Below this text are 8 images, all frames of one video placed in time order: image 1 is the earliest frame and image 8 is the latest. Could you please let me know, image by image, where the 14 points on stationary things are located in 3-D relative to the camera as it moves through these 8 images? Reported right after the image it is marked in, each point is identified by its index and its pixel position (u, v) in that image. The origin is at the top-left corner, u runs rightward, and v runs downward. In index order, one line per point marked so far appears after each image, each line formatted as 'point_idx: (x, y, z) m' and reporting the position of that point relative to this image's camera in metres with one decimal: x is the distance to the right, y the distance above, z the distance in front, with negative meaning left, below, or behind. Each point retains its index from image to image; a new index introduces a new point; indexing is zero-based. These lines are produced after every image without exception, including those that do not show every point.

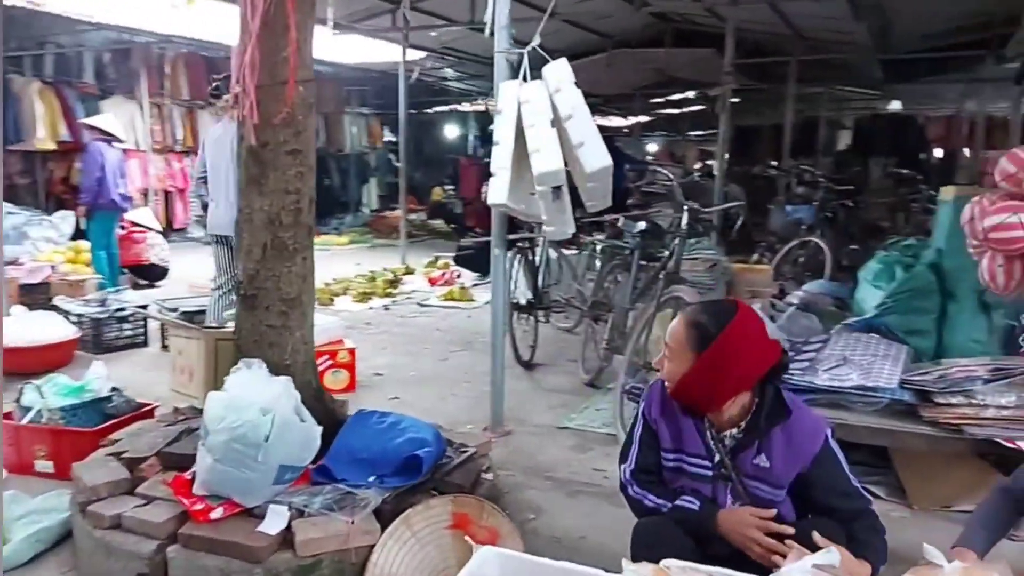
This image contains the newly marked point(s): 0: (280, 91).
0: (-0.6, +0.5, +2.3) m
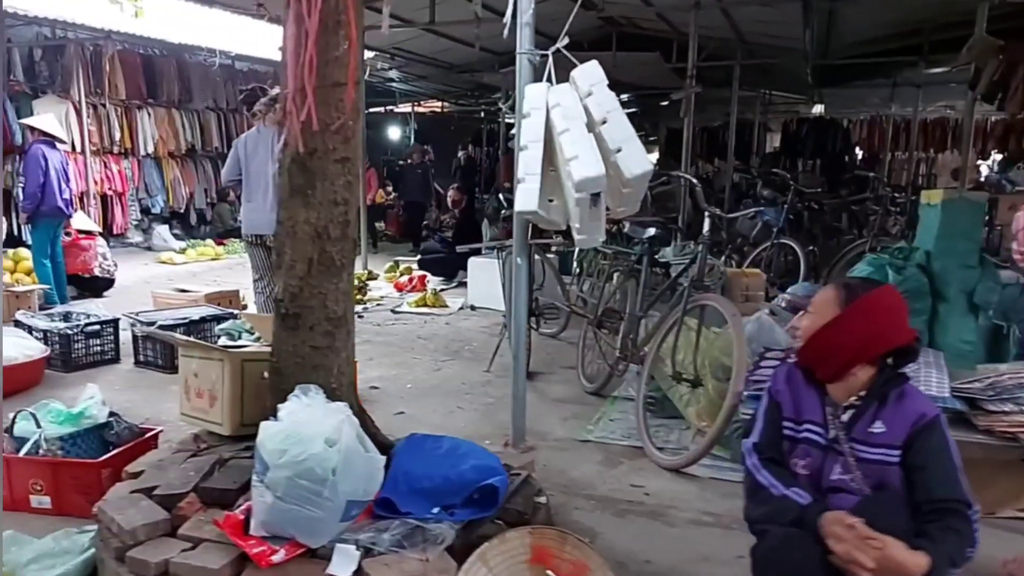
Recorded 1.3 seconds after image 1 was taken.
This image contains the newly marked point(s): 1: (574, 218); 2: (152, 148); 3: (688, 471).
0: (-0.4, +0.5, +2.1) m
1: (+0.2, +0.2, +2.9) m
2: (-5.2, +2.0, +12.3) m
3: (+0.6, -0.7, +3.1) m
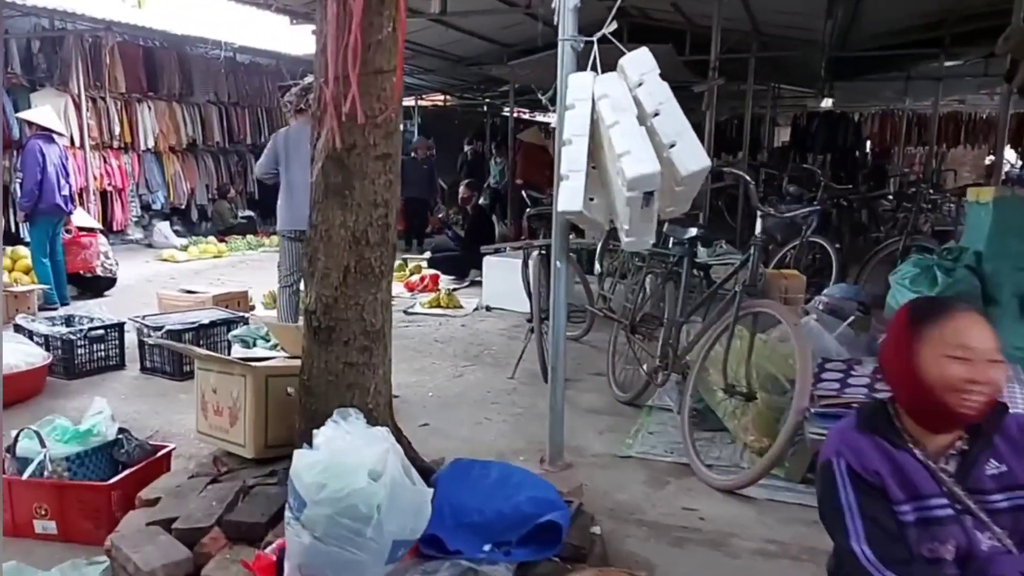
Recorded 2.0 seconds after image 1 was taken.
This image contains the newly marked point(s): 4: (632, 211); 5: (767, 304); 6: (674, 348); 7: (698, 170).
0: (-0.3, +0.5, +1.9) m
1: (+0.3, +0.2, +2.7) m
2: (-5.1, +2.1, +12.0) m
3: (+0.8, -0.7, +2.9) m
4: (+0.4, +0.2, +2.6) m
5: (+0.9, -0.1, +3.0) m
6: (+0.7, -0.2, +3.5) m
7: (+0.6, +0.4, +2.6) m
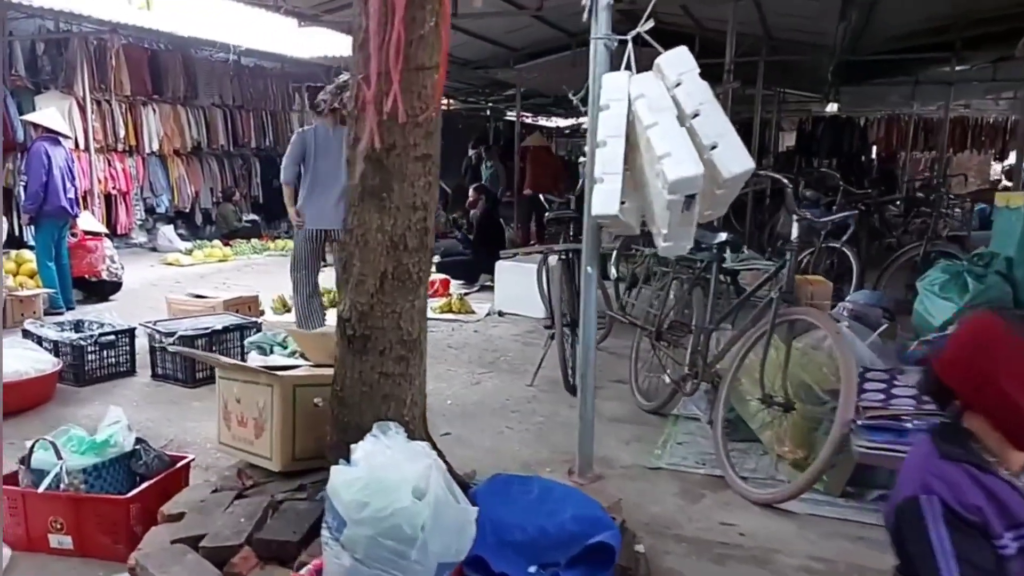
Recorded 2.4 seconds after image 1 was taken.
0: (-0.2, +0.4, +1.8) m
1: (+0.5, +0.2, +2.6) m
2: (-5.0, +2.0, +11.9) m
3: (+0.9, -0.7, +2.8) m
4: (+0.5, +0.2, +2.5) m
5: (+1.0, -0.1, +2.9) m
6: (+0.8, -0.3, +3.4) m
7: (+0.7, +0.3, +2.5) m
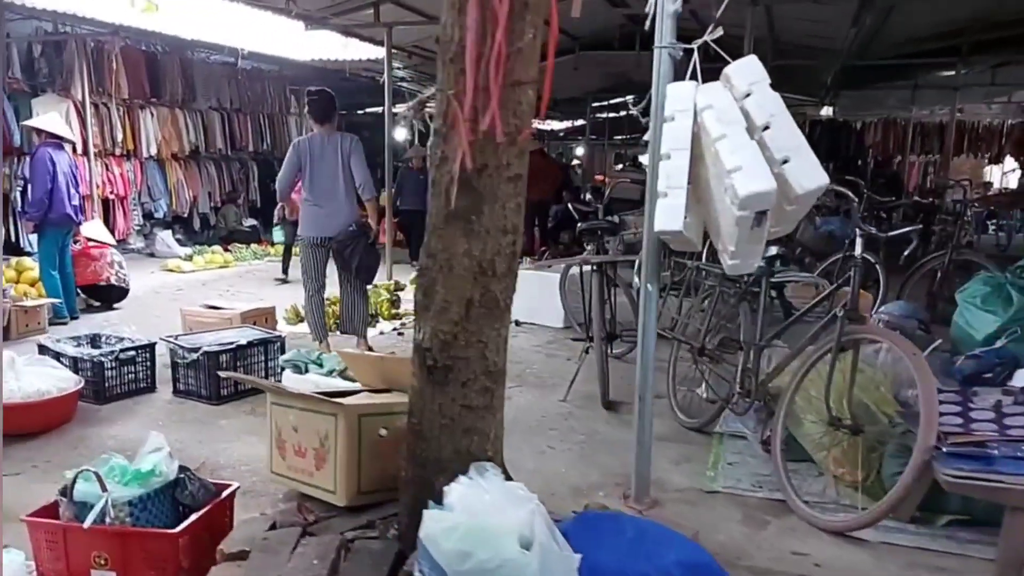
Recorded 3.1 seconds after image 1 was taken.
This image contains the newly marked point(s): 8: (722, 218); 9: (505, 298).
0: (0.0, +0.4, +1.7) m
1: (+0.6, +0.1, +2.5) m
2: (-4.9, +1.9, +11.7) m
3: (+1.1, -0.8, +2.7) m
4: (+0.7, +0.2, +2.4) m
5: (+1.2, -0.1, +2.8) m
6: (+0.9, -0.3, +3.3) m
7: (+0.9, +0.3, +2.4) m
8: (+0.6, +0.2, +2.5) m
9: (0.0, 0.0, +1.8) m
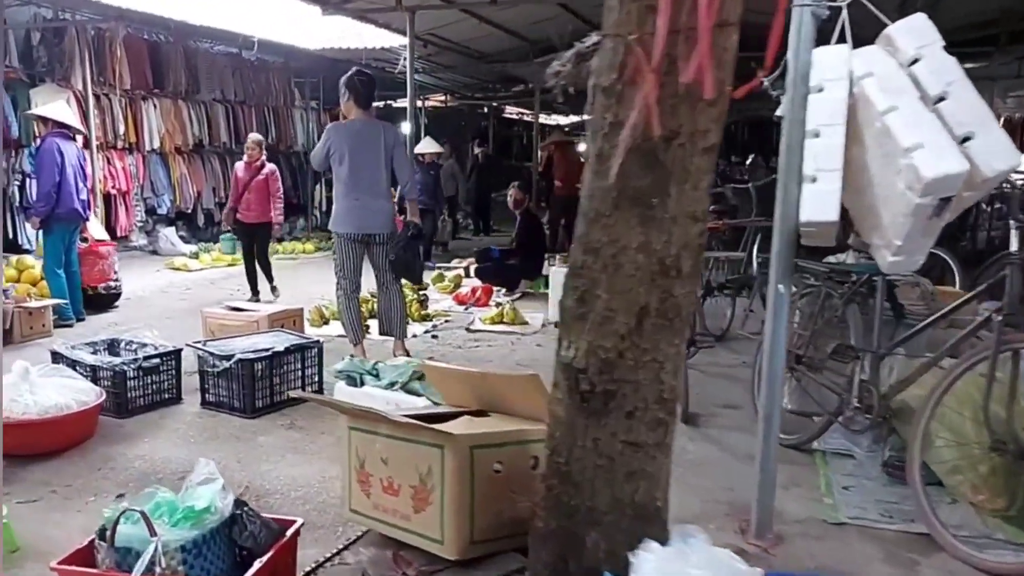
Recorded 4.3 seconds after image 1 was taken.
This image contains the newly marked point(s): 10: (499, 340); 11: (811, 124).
0: (+0.3, +0.4, +1.3) m
1: (+0.9, +0.1, +2.1) m
2: (-4.7, +1.9, +11.3) m
3: (+1.4, -0.8, +2.3) m
4: (+1.0, +0.2, +2.0) m
5: (+1.5, -0.1, +2.4) m
6: (+1.2, -0.3, +2.9) m
7: (+1.2, +0.3, +2.0) m
8: (+0.9, +0.2, +2.1) m
9: (+0.3, 0.0, +1.4) m
10: (-0.1, -0.3, +5.5) m
11: (+0.8, +0.4, +2.2) m
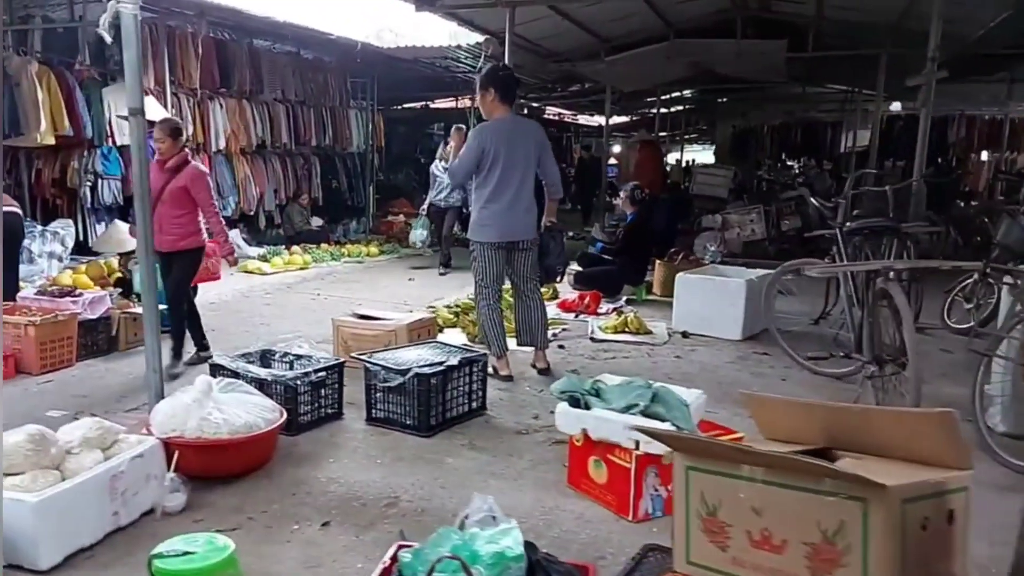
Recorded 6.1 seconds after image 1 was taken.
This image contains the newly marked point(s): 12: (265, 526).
0: (+1.1, +0.3, +1.0) m
1: (+1.7, +0.1, +1.8) m
2: (-3.7, +1.9, +11.1) m
3: (+2.1, -0.8, +2.0) m
4: (+1.7, +0.1, +1.7) m
5: (+2.3, -0.2, +2.1) m
6: (+2.0, -0.4, +2.6) m
7: (+1.9, +0.2, +1.7) m
8: (+1.7, +0.2, +1.8) m
9: (+1.1, -0.1, +1.2) m
10: (+0.8, -0.4, +5.2) m
11: (+1.5, +0.4, +1.9) m
12: (-0.8, -0.8, +2.8) m
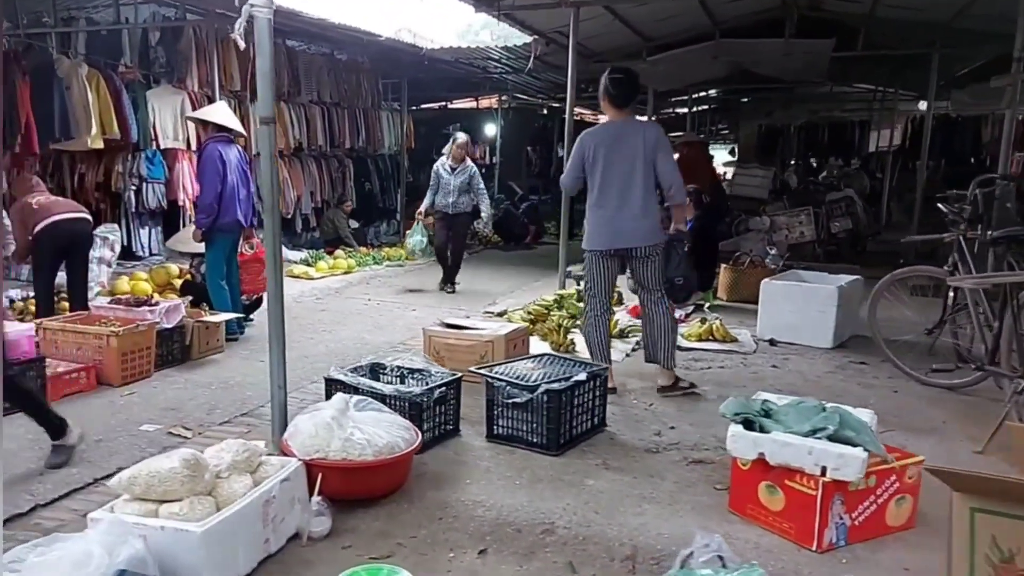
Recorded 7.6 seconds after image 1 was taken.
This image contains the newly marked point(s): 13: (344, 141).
0: (+1.6, +0.3, +0.9) m
1: (+2.2, 0.0, +1.6) m
2: (-3.2, +1.8, +11.0) m
3: (+2.7, -0.9, +1.8) m
4: (+2.3, +0.1, +1.6) m
5: (+2.8, -0.2, +1.9) m
6: (+2.6, -0.4, +2.5) m
7: (+2.5, +0.2, +1.6) m
8: (+2.2, +0.1, +1.7) m
9: (+1.6, -0.1, +1.0) m
10: (+1.3, -0.4, +5.1) m
11: (+2.1, +0.3, +1.7) m
12: (-0.3, -0.8, +2.7) m
13: (-2.5, +2.2, +13.0) m
